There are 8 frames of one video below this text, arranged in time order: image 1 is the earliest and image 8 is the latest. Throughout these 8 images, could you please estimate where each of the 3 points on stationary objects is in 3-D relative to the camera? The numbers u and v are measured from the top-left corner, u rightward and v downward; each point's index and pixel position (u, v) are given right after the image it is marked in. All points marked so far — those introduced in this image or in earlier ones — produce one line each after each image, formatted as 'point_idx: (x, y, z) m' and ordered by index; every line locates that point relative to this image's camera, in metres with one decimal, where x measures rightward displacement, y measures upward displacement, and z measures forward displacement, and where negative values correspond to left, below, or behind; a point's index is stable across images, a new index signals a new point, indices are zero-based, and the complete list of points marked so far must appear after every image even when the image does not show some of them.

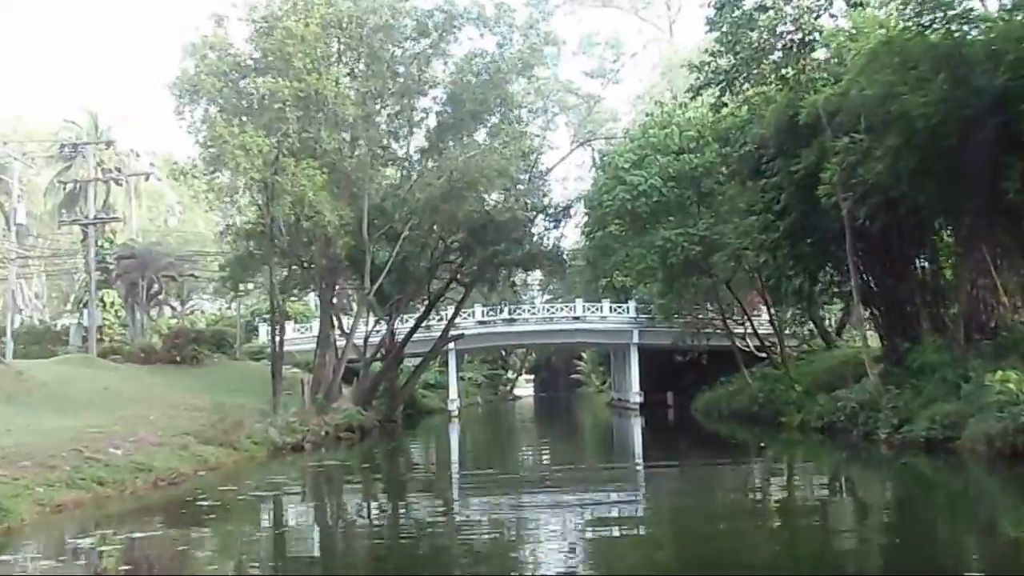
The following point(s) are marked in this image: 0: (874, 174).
0: (+5.9, +1.9, +17.3) m
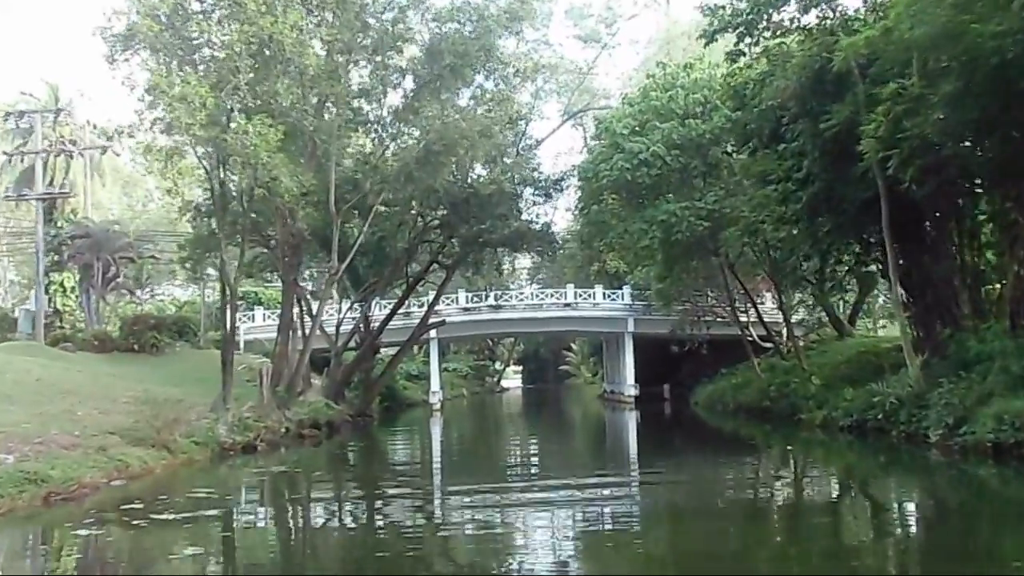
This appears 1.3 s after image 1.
0: (+5.7, +2.2, +14.6) m
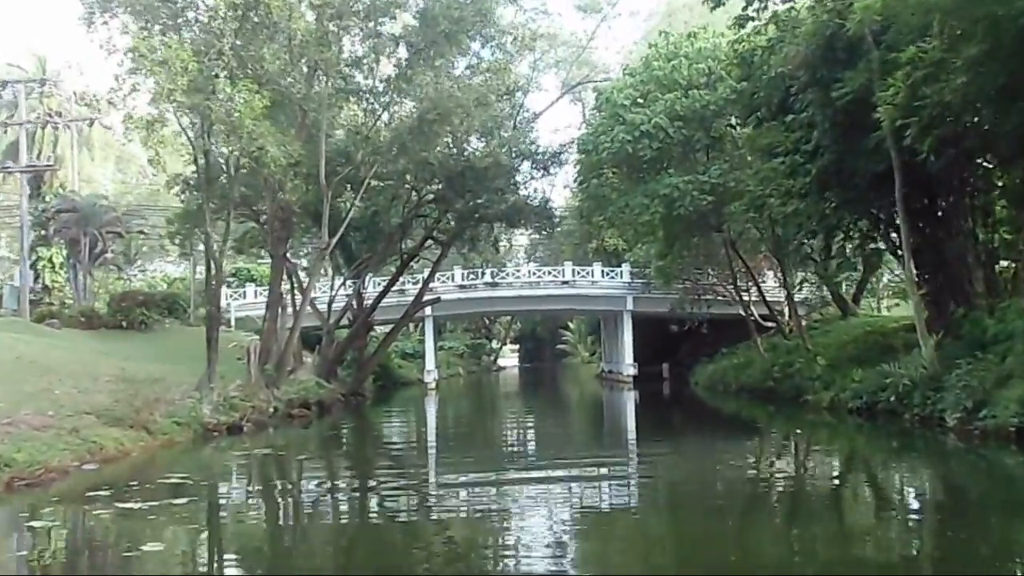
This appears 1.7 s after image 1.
0: (+5.7, +2.5, +13.8) m
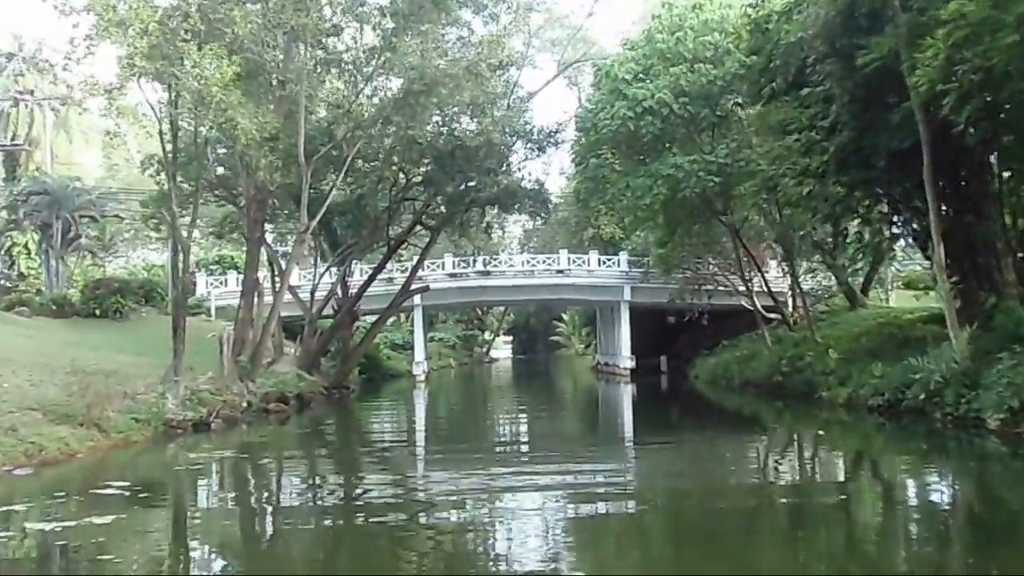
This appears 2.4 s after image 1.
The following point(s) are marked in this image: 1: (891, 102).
0: (+5.6, +2.7, +12.3) m
1: (+6.1, +3.0, +17.0) m
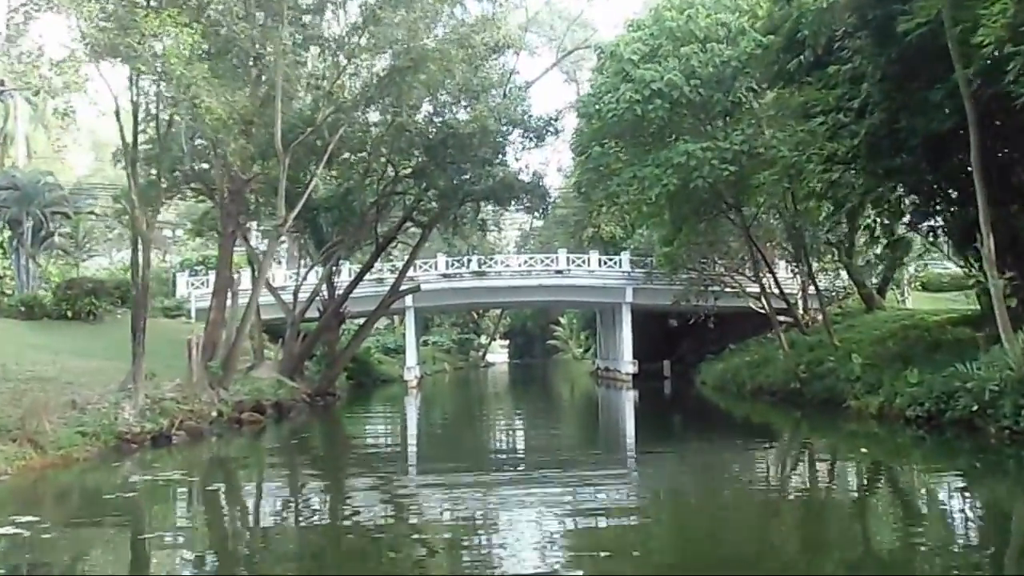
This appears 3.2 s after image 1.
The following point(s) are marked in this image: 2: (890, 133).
0: (+5.6, +2.7, +10.6) m
1: (+6.0, +3.0, +15.3) m
2: (+5.5, +2.3, +15.7) m
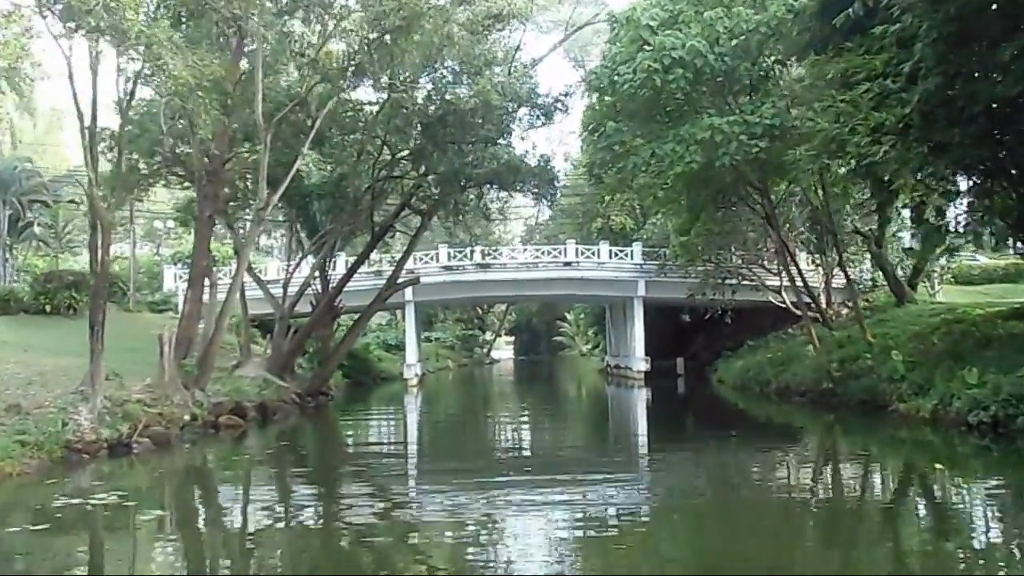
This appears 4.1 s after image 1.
0: (+5.6, +2.9, +8.8) m
1: (+6.1, +3.1, +13.5) m
2: (+5.6, +2.4, +13.8) m
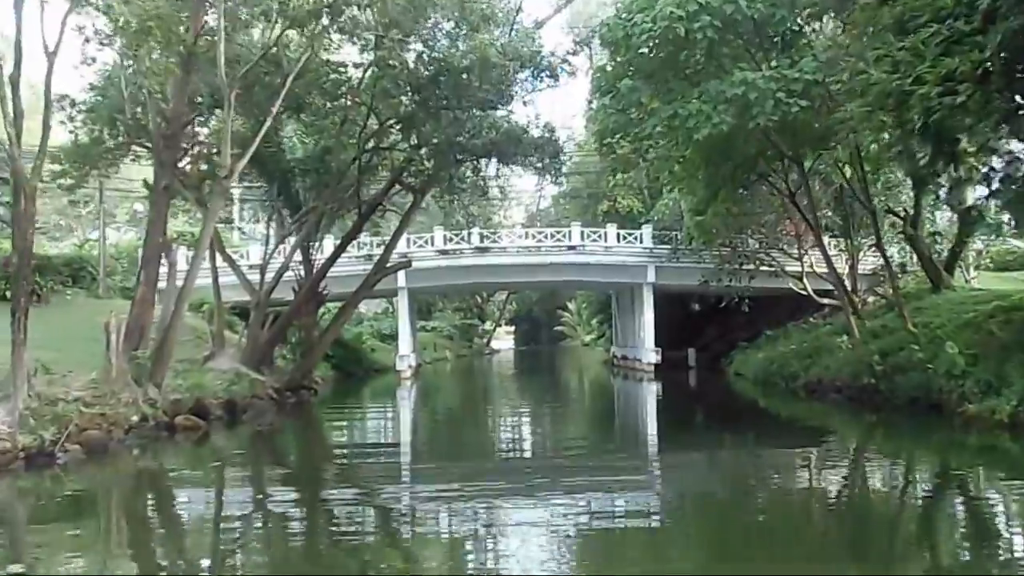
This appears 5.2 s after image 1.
0: (+5.6, +3.1, +6.5) m
1: (+6.1, +3.4, +11.2) m
2: (+5.6, +2.7, +11.5) m
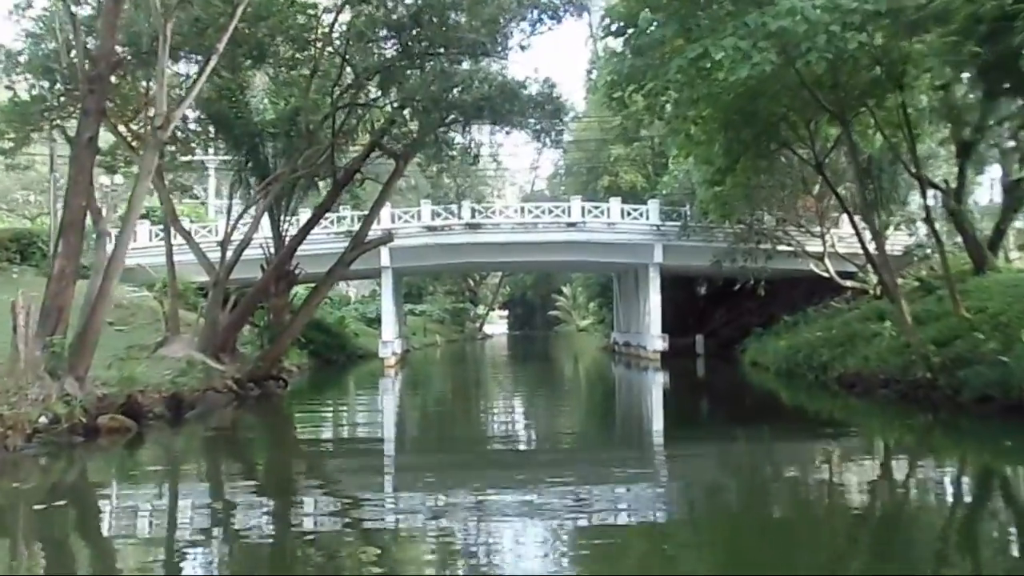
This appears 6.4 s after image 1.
0: (+5.6, +3.2, +3.9) m
1: (+6.1, +3.6, +8.6) m
2: (+5.6, +2.9, +9.0) m
